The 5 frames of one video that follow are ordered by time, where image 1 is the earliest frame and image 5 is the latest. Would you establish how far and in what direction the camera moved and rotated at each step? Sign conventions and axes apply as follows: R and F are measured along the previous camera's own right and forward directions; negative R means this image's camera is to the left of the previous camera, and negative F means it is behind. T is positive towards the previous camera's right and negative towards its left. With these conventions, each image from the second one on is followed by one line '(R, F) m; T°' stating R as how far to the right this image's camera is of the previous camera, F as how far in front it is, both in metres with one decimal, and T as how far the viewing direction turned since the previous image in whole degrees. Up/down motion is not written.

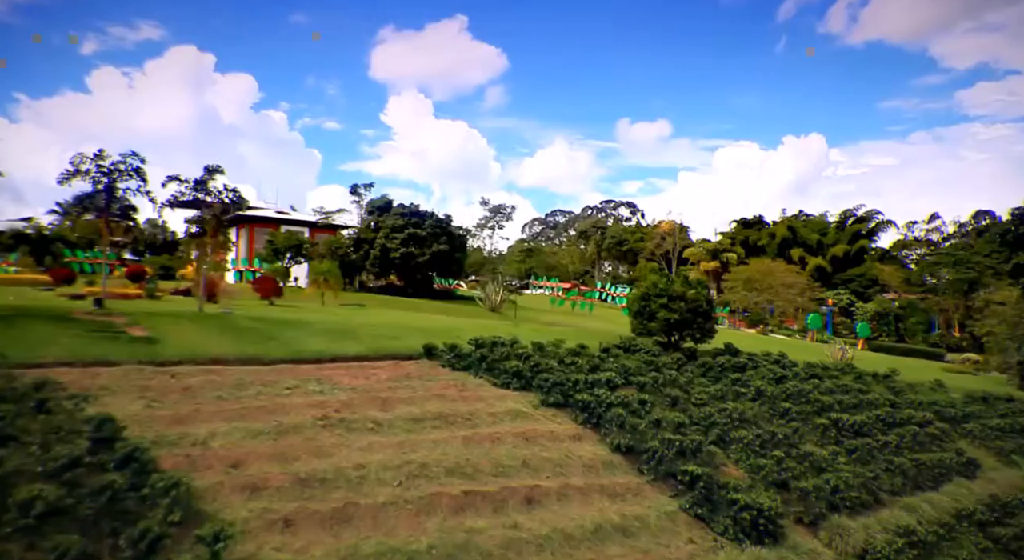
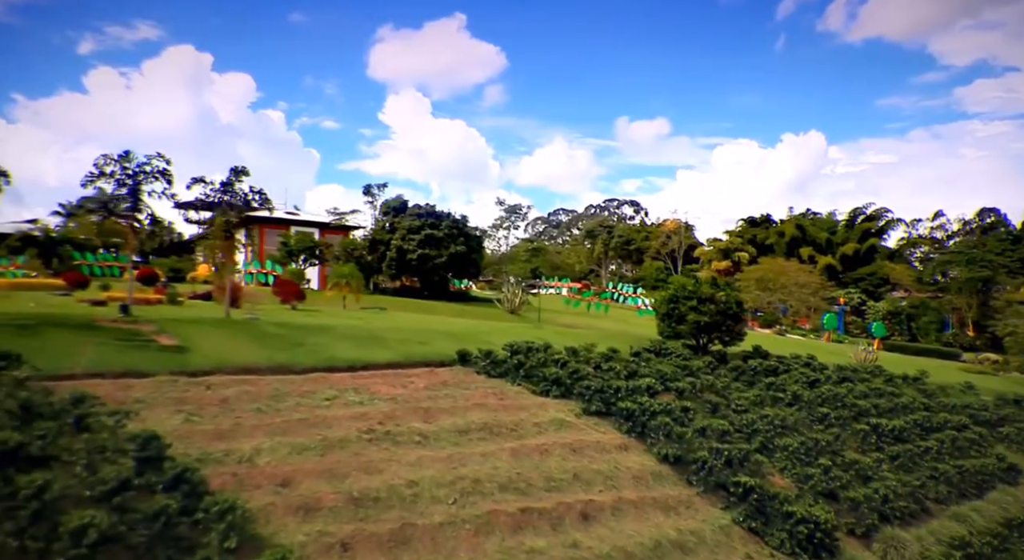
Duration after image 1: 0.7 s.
(-0.9, +0.5) m; 0°
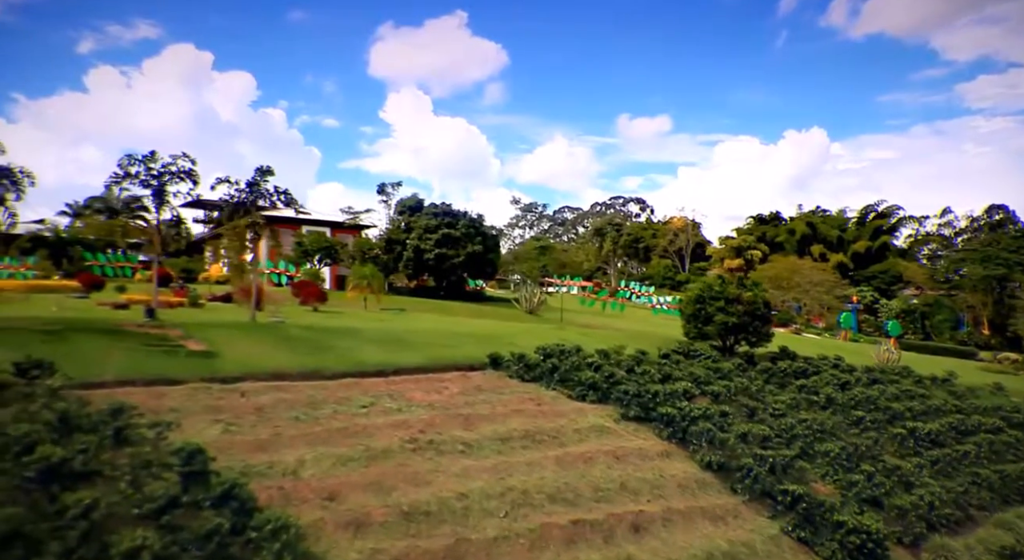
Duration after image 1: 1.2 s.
(-0.7, +0.4) m; 0°
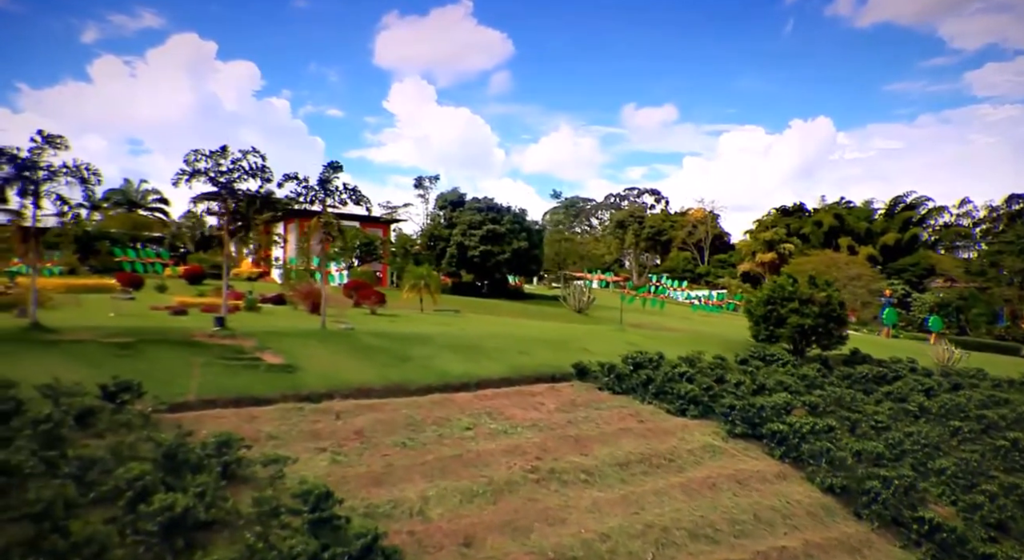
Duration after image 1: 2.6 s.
(-1.8, +1.0) m; 0°
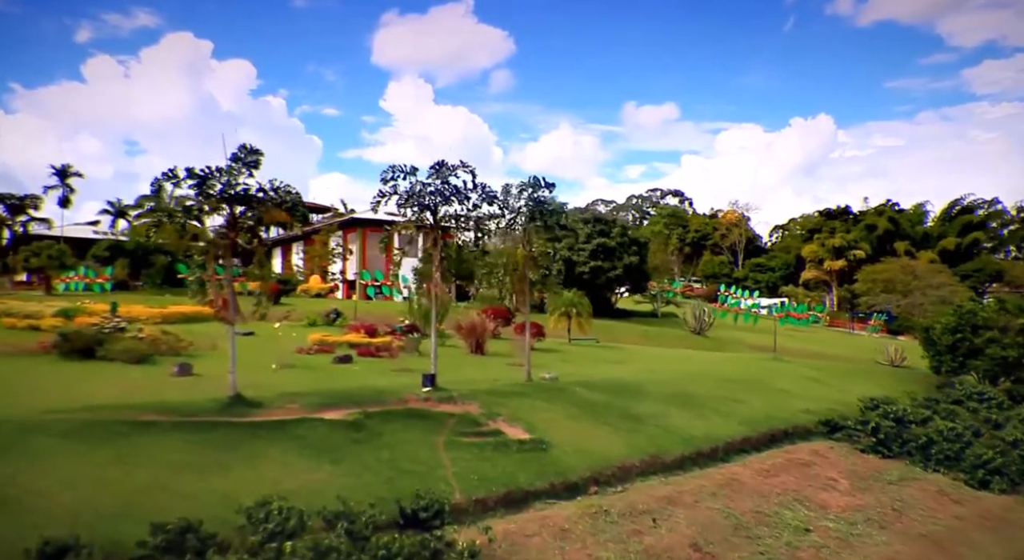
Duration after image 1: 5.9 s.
(-4.2, +2.3) m; 0°
